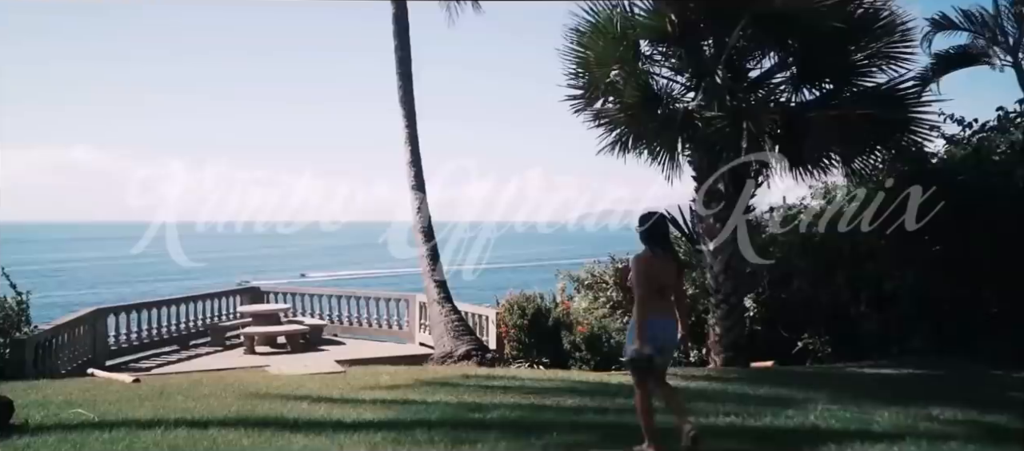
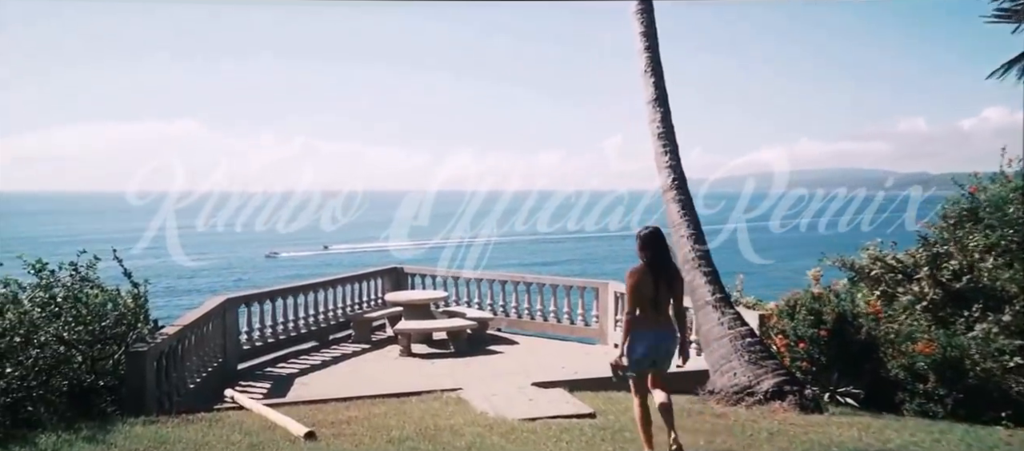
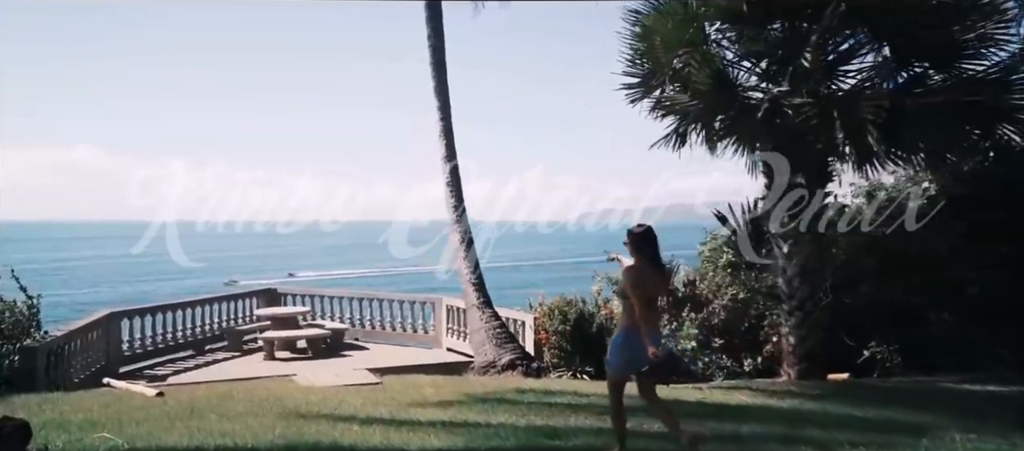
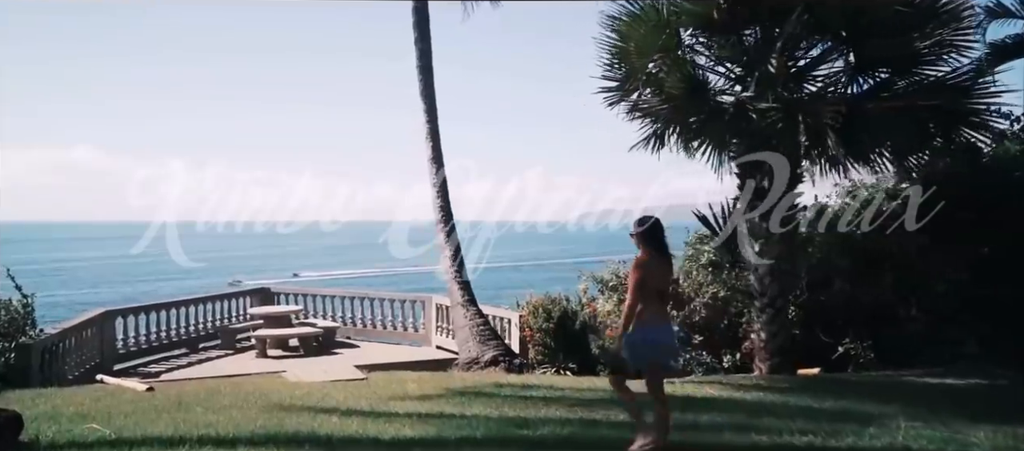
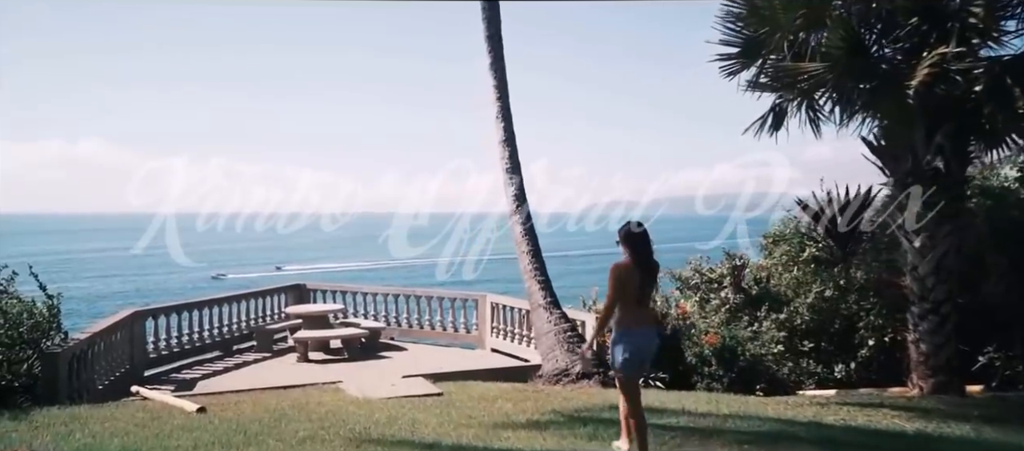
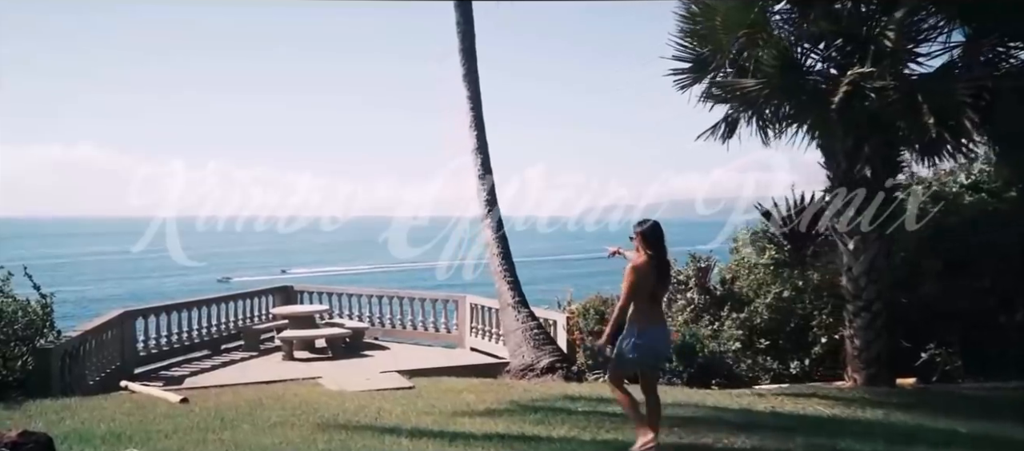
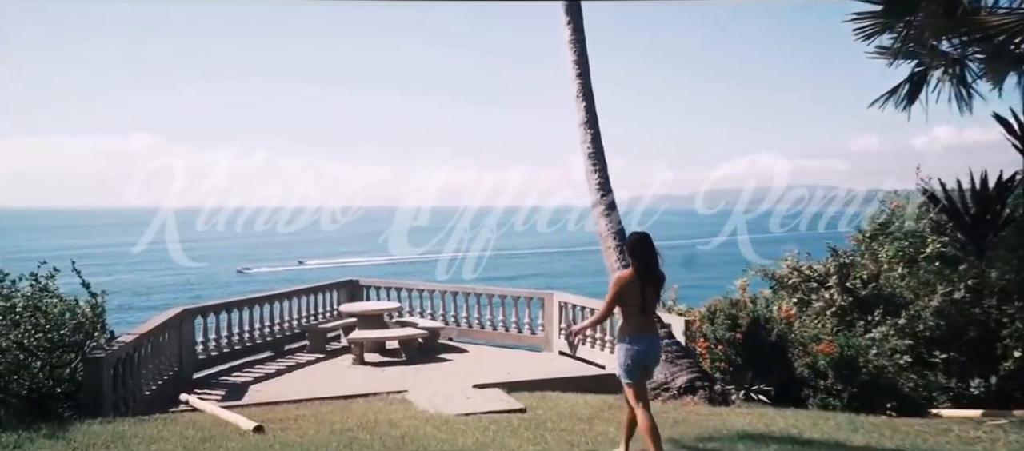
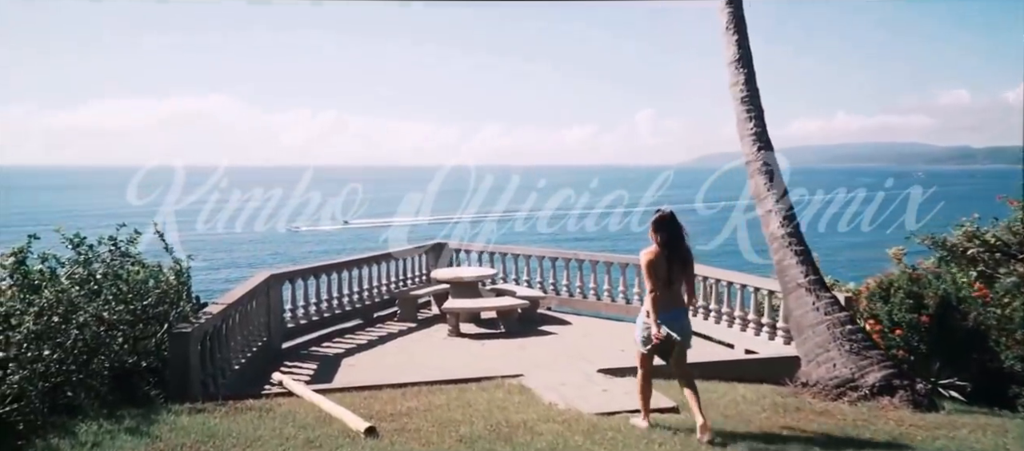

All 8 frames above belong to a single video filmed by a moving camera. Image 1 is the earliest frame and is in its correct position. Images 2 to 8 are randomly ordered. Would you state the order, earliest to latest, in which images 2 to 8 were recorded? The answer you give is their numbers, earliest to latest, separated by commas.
4, 3, 6, 5, 7, 2, 8
